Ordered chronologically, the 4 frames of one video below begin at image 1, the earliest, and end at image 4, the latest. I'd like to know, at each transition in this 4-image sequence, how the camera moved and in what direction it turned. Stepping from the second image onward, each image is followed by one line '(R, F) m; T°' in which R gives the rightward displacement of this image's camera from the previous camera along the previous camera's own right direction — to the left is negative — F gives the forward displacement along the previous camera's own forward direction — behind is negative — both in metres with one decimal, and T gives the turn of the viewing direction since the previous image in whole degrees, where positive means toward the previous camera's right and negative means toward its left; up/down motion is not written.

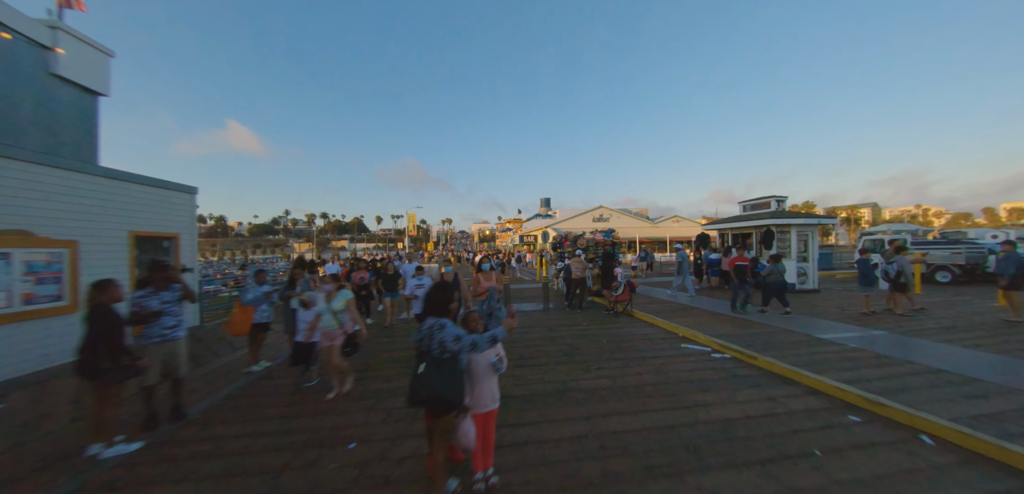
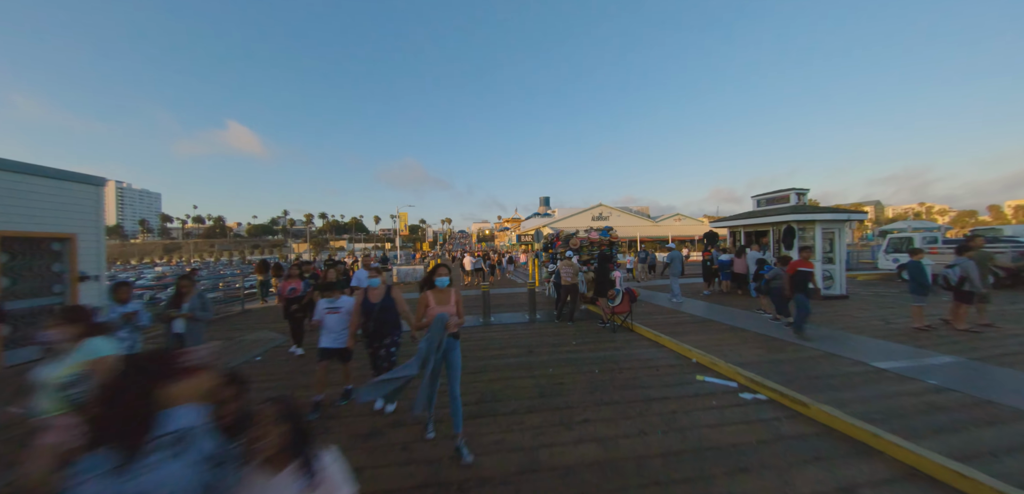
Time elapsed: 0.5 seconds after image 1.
(+0.7, +1.6) m; 0°
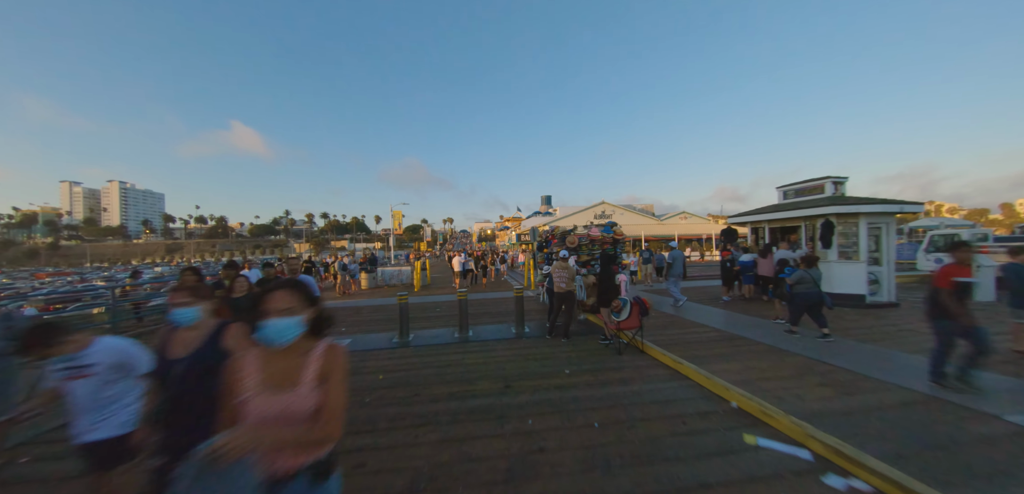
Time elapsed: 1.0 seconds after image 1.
(+0.5, +1.6) m; -1°
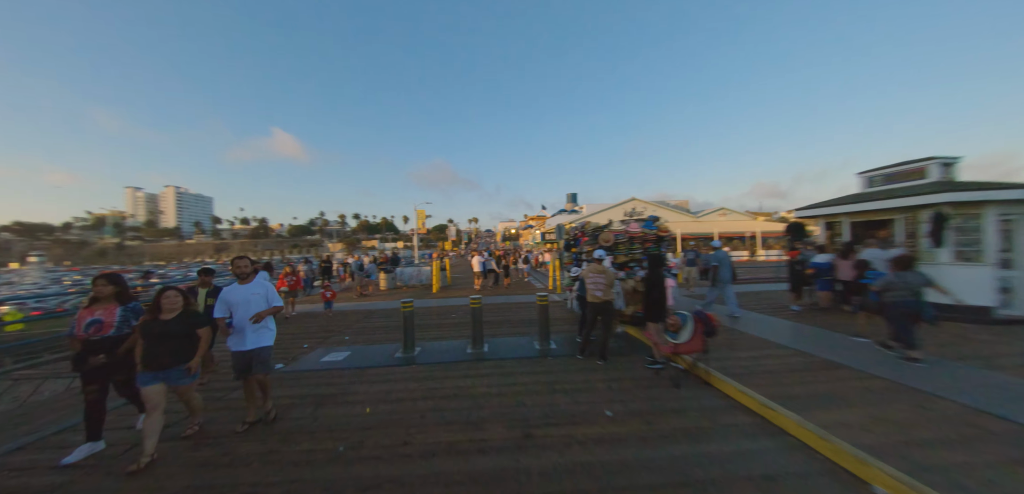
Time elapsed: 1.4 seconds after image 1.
(0.0, +1.2) m; -5°
